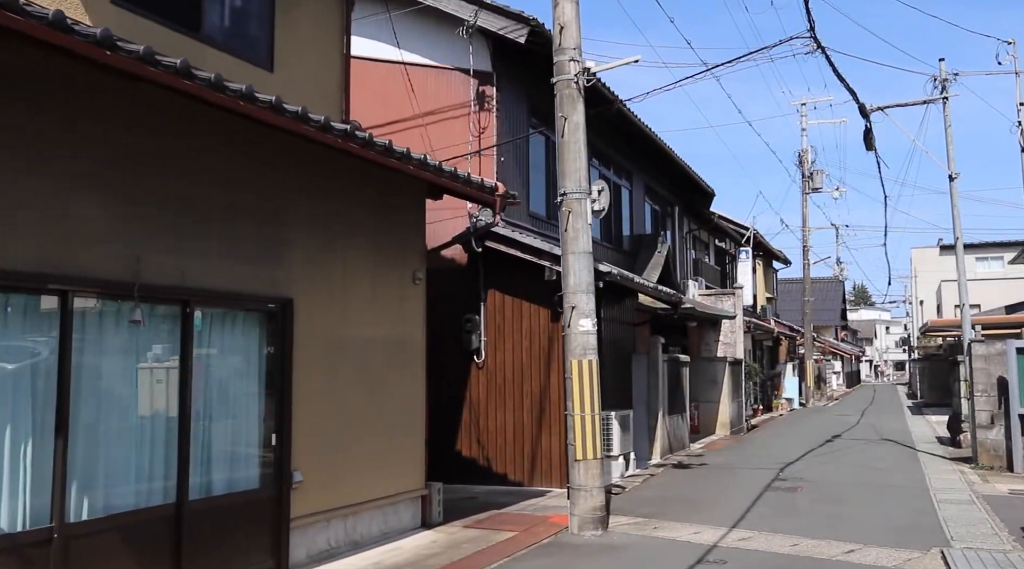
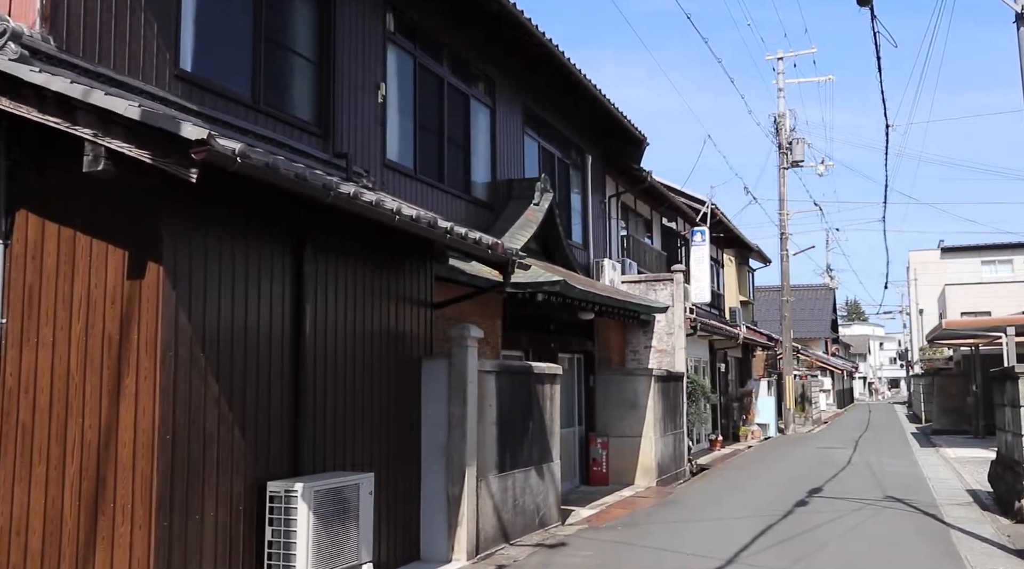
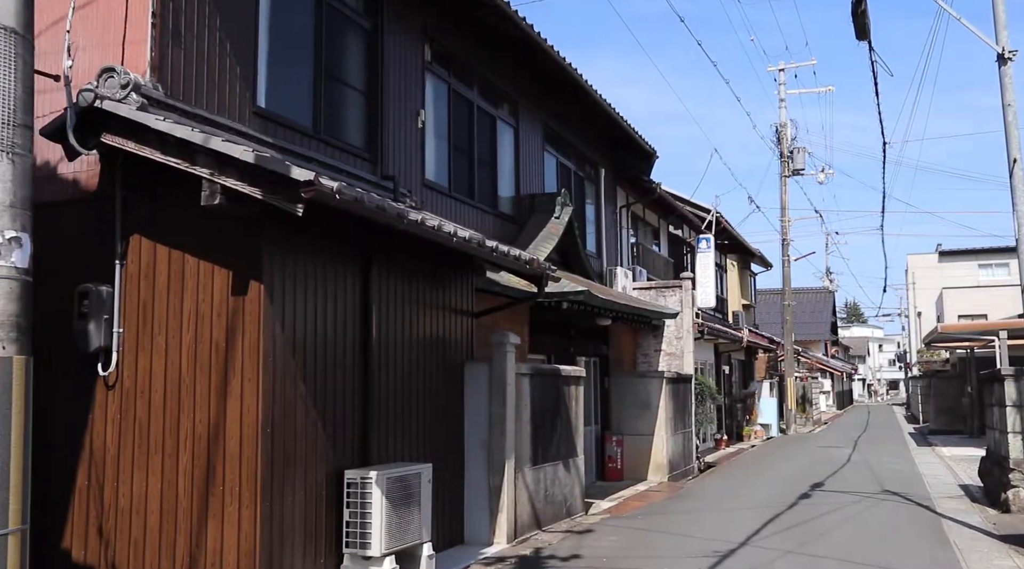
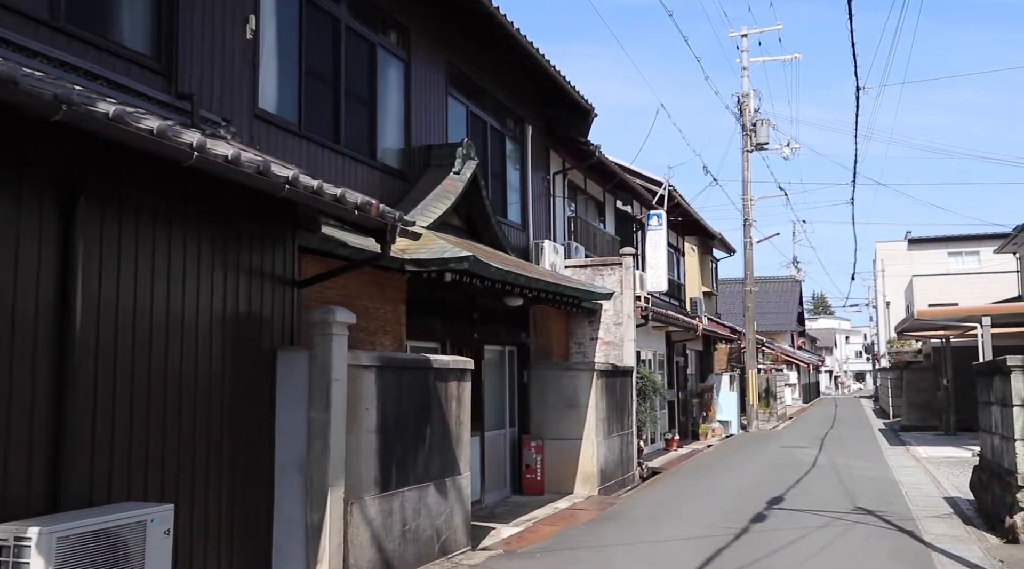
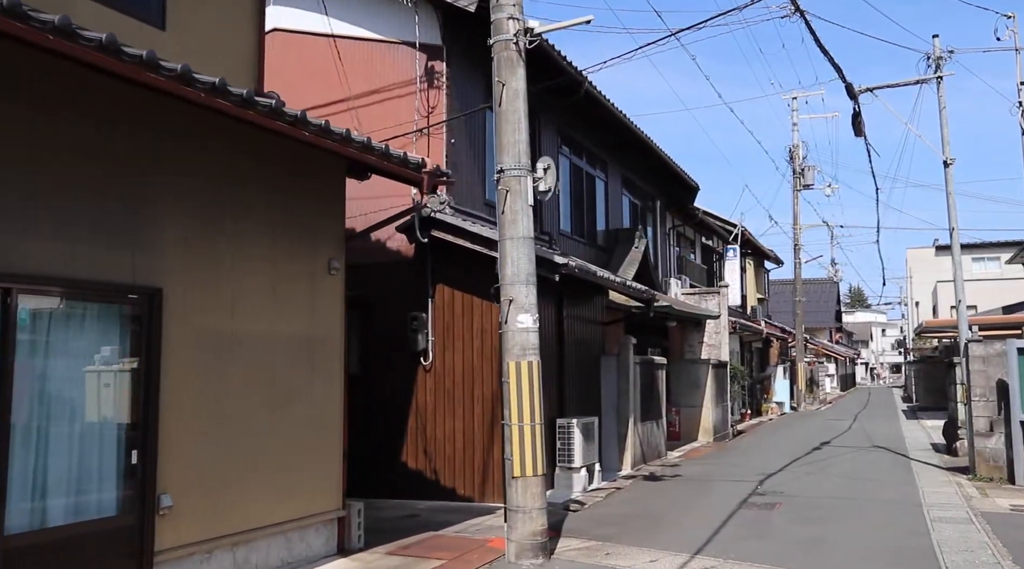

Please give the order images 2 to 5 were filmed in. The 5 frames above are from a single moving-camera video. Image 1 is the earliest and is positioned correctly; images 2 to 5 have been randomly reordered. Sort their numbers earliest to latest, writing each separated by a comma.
5, 3, 2, 4
